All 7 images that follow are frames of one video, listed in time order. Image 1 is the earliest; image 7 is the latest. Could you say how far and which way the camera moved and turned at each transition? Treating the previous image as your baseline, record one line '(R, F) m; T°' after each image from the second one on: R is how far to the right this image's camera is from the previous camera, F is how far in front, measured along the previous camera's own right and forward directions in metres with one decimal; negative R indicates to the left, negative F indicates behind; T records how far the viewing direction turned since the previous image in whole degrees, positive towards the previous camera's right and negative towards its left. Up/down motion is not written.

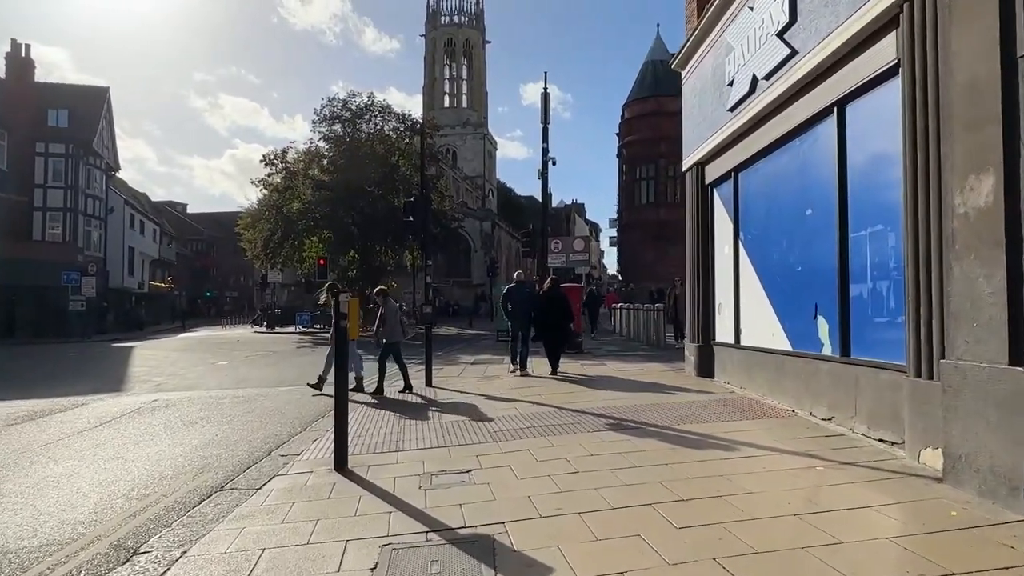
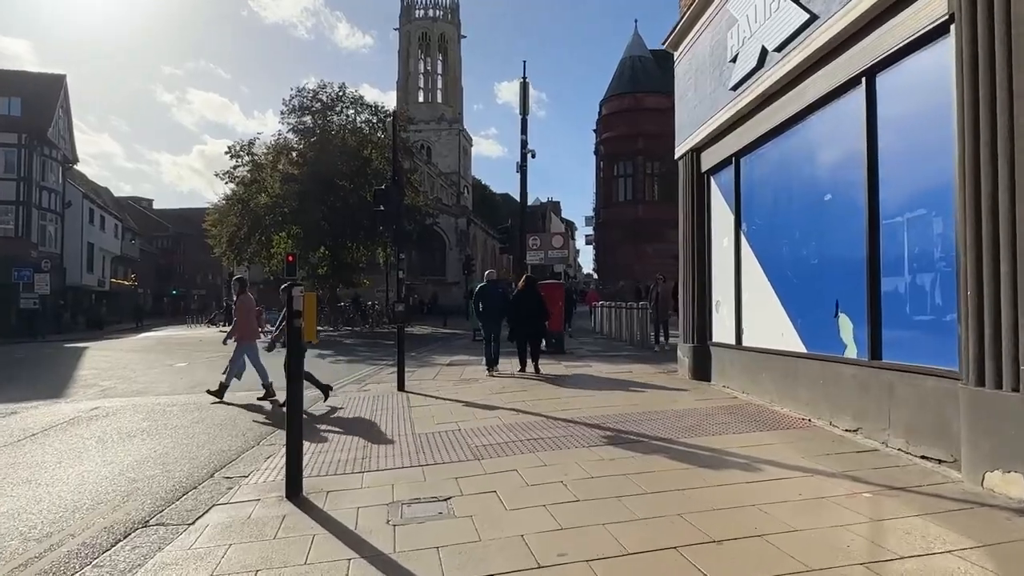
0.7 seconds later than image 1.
(-0.1, +0.9) m; +2°
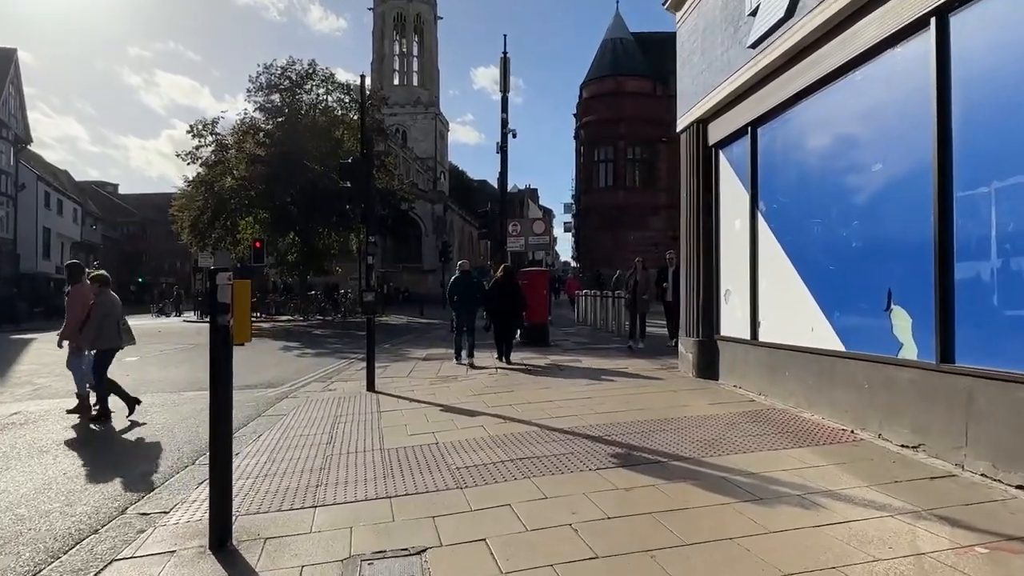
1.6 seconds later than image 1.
(-0.1, +1.2) m; +2°
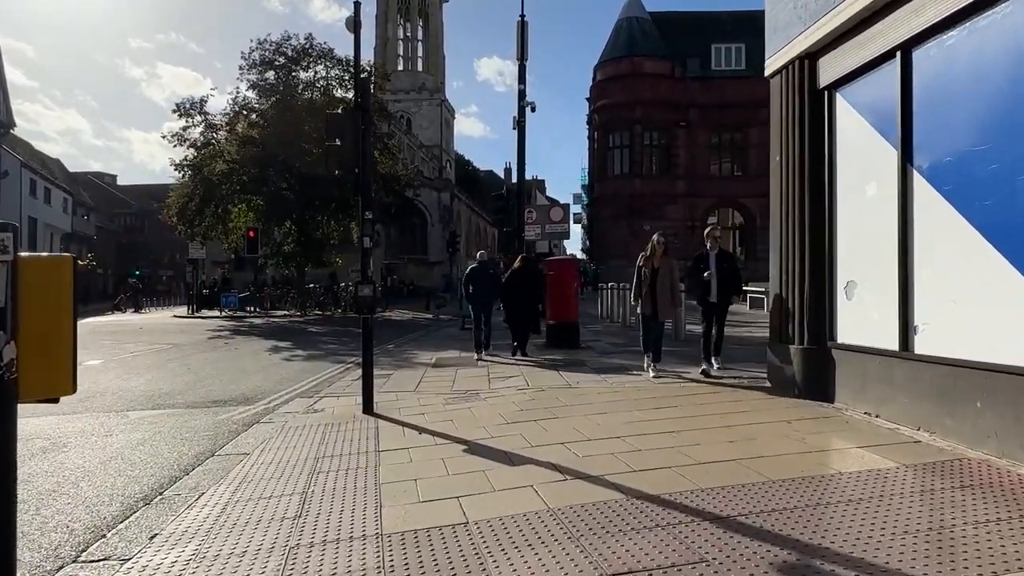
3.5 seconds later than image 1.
(-0.4, +2.3) m; 0°
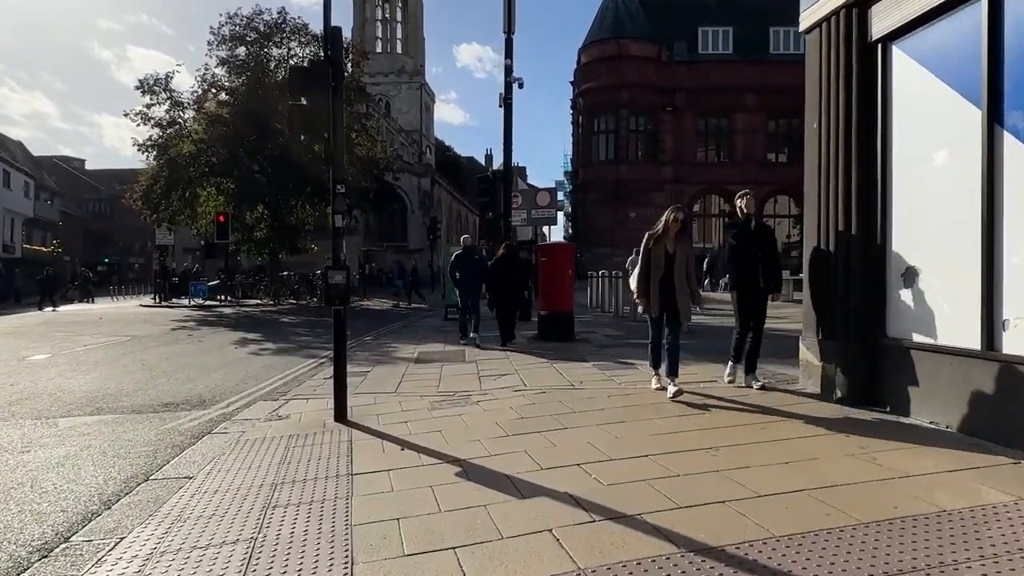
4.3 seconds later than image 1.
(-0.2, +1.1) m; +2°
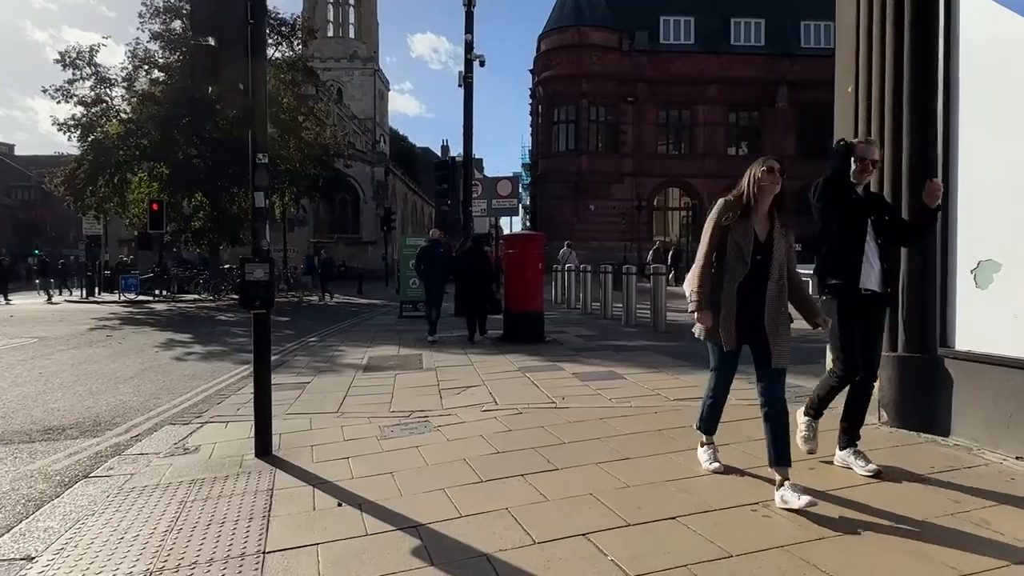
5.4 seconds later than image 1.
(-0.1, +1.3) m; +4°
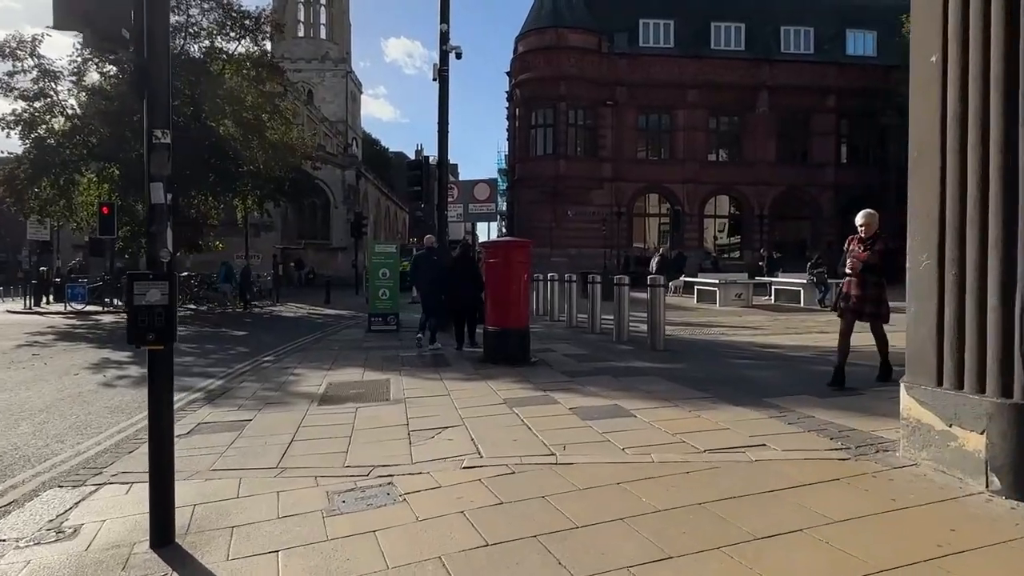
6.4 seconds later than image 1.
(-0.1, +1.3) m; +2°
